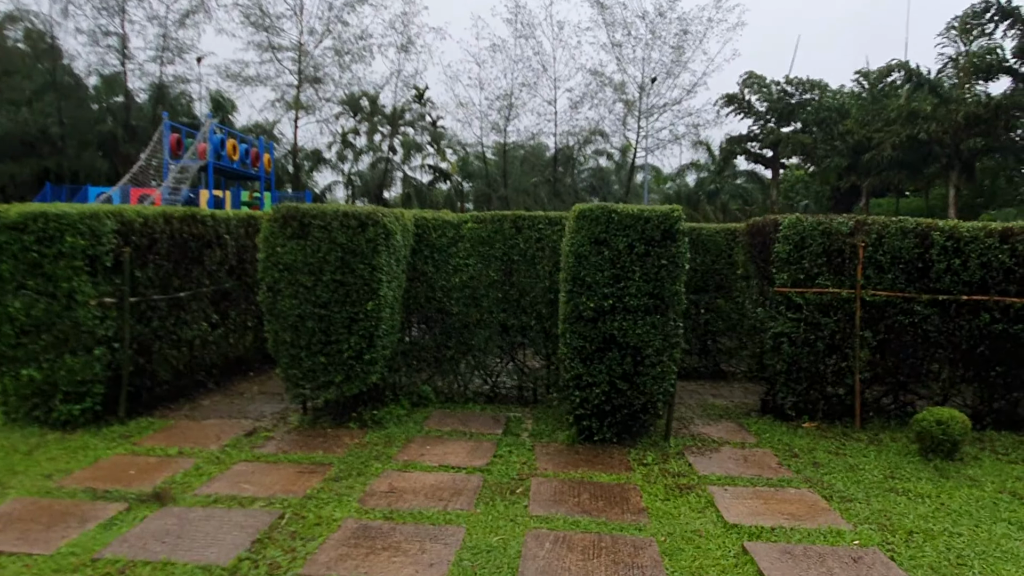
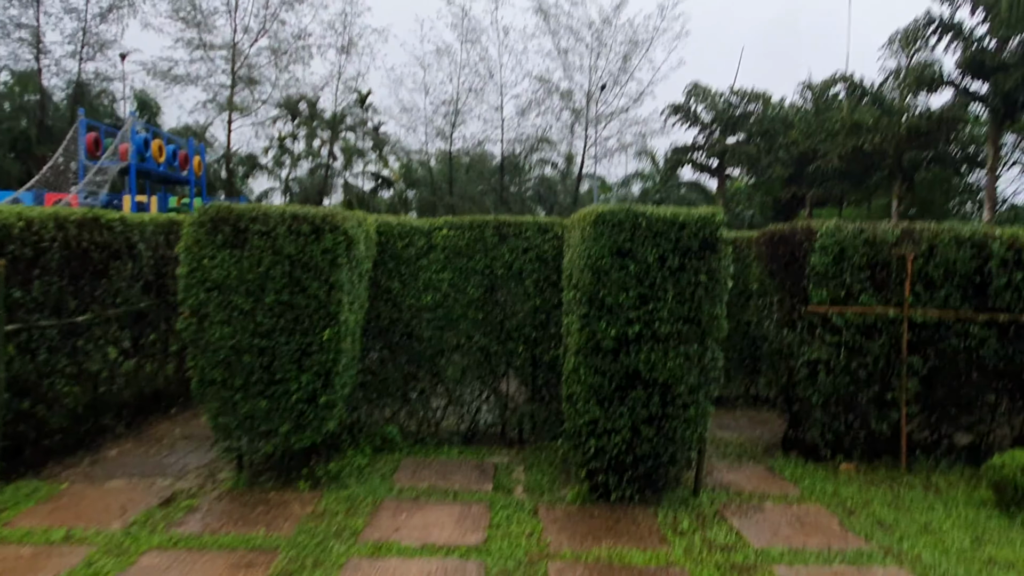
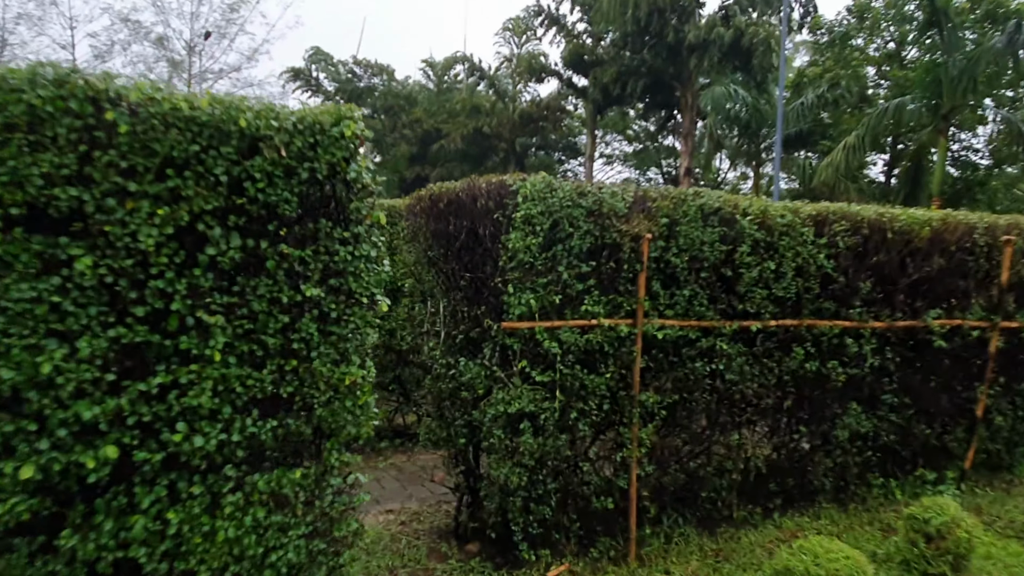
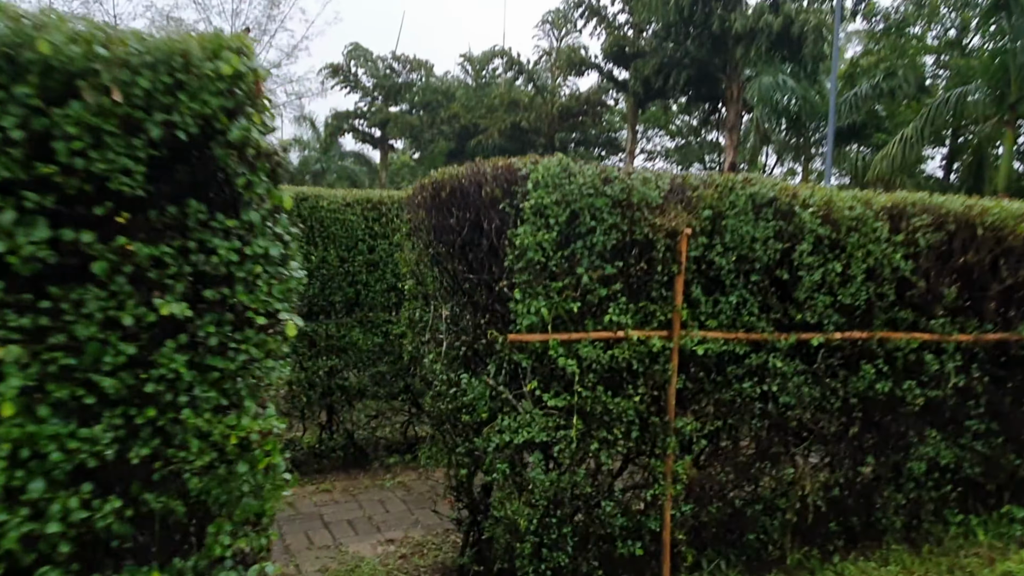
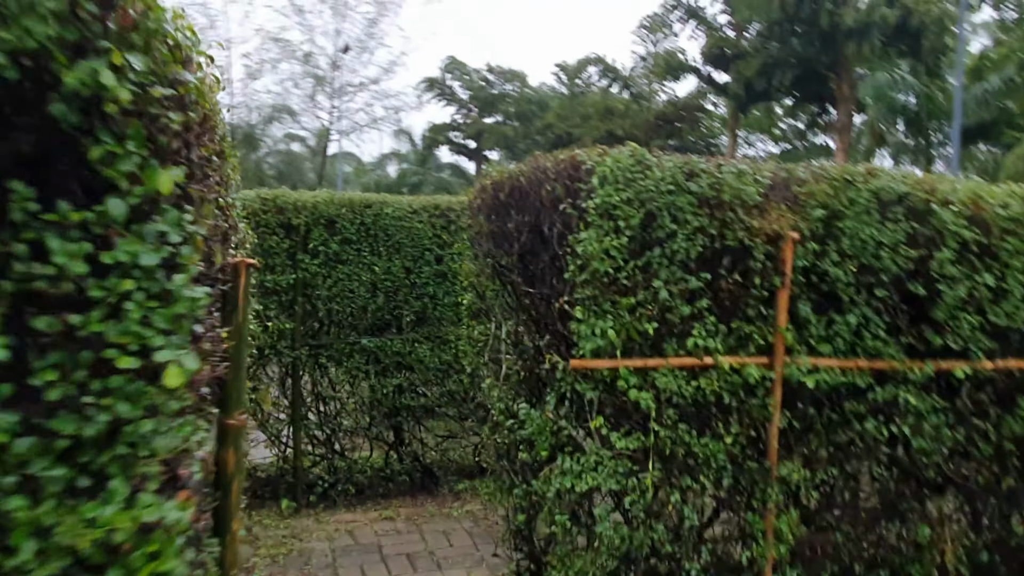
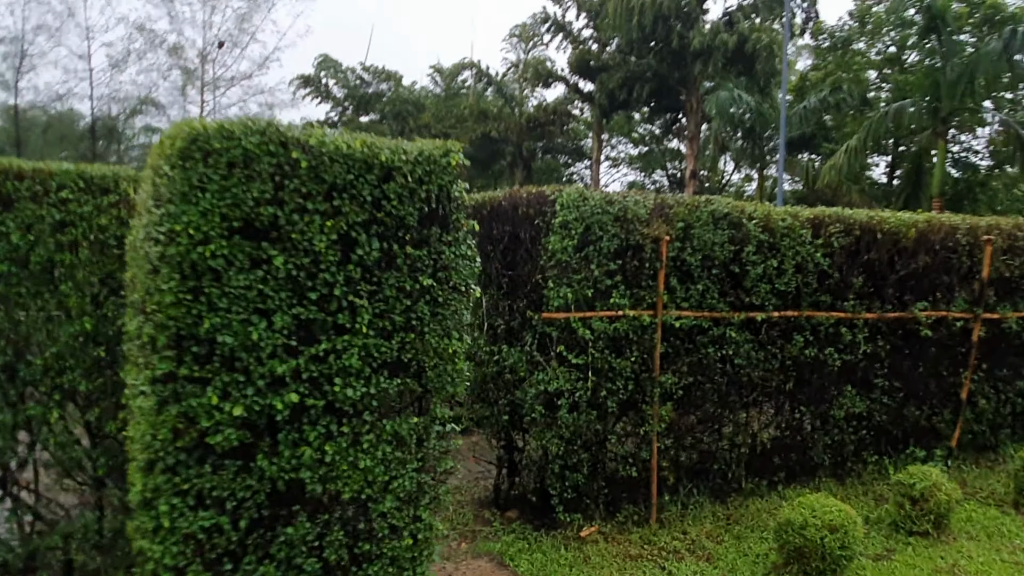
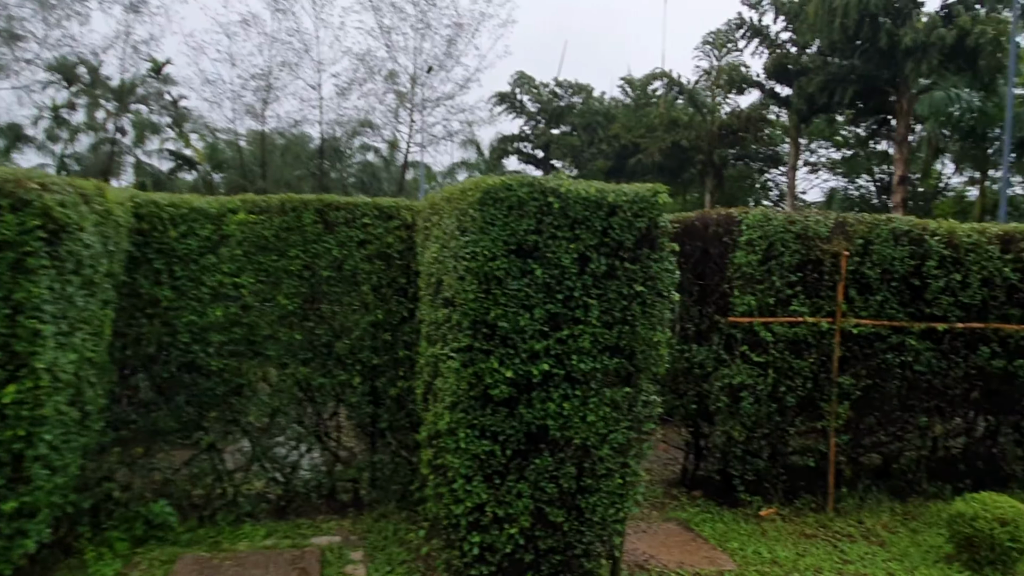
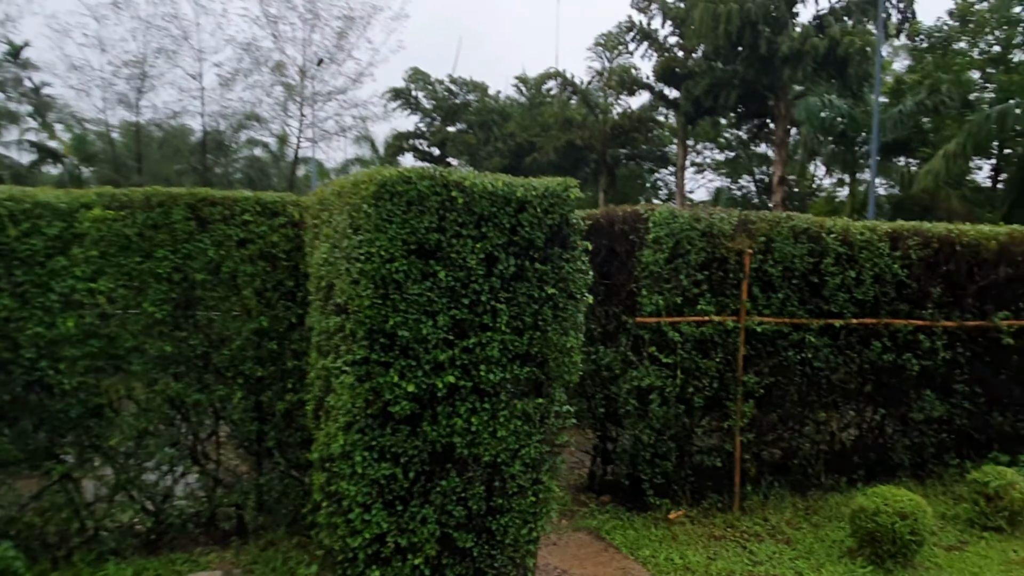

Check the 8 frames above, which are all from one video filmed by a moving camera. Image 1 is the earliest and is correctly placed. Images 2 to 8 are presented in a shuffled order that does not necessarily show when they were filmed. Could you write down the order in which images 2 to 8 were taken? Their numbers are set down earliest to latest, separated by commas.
2, 7, 8, 6, 3, 4, 5
